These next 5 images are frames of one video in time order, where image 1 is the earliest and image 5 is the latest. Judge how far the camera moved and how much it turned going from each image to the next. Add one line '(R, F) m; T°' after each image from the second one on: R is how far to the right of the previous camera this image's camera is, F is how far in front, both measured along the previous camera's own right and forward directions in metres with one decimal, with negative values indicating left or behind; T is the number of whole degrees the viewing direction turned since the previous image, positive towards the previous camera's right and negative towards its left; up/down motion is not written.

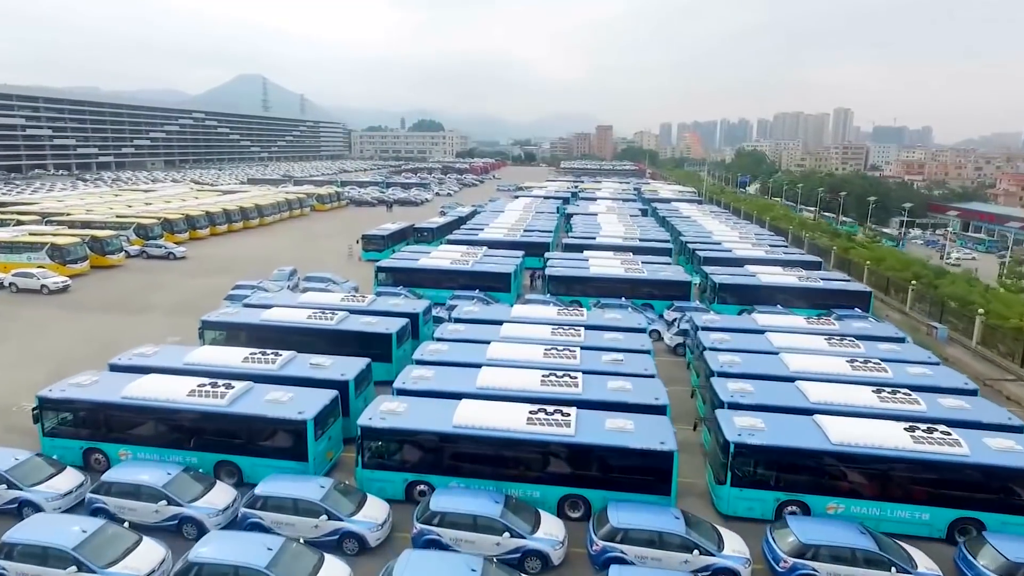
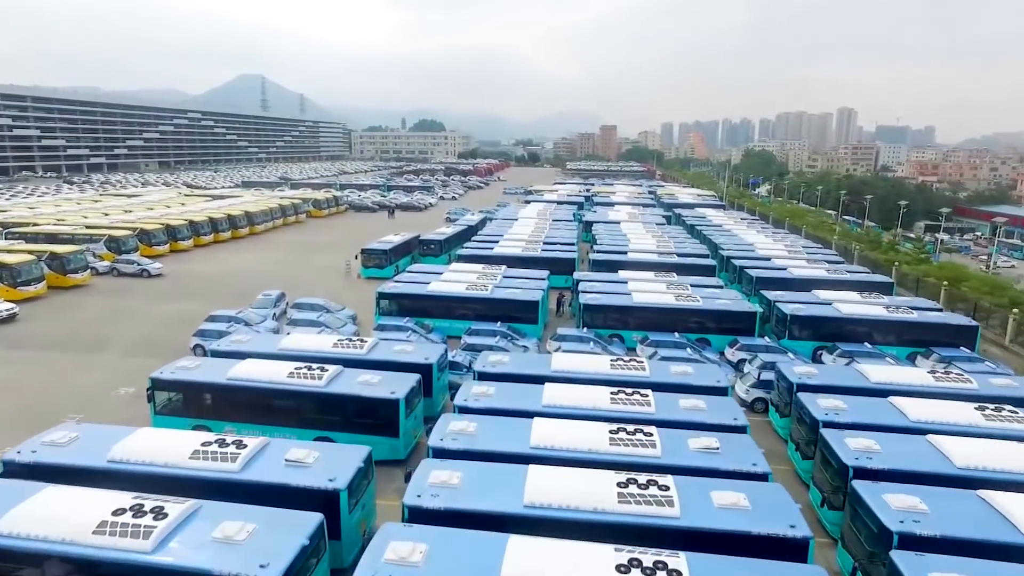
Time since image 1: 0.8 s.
(-0.9, +3.9) m; 0°
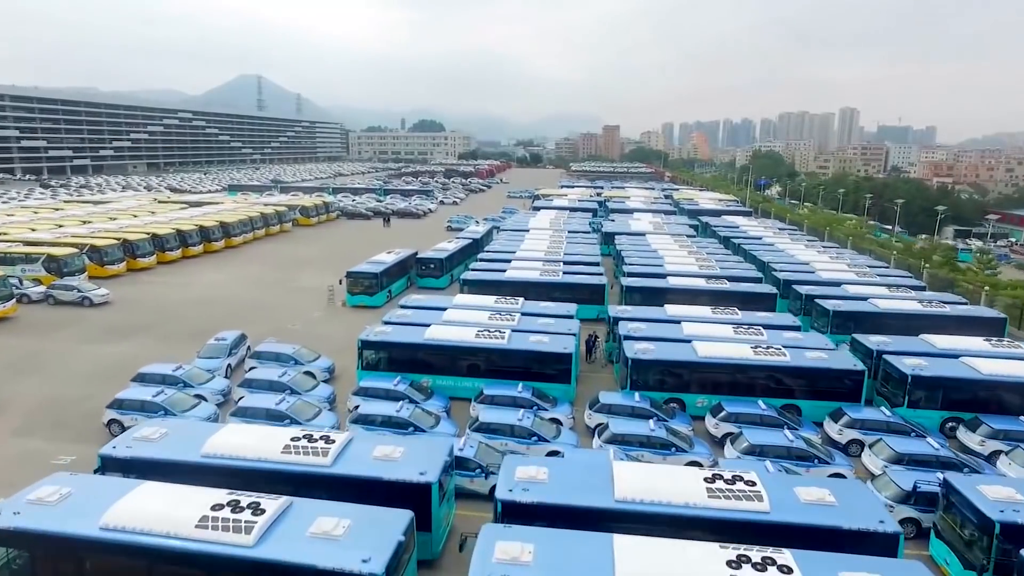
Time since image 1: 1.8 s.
(-0.6, +4.9) m; 0°
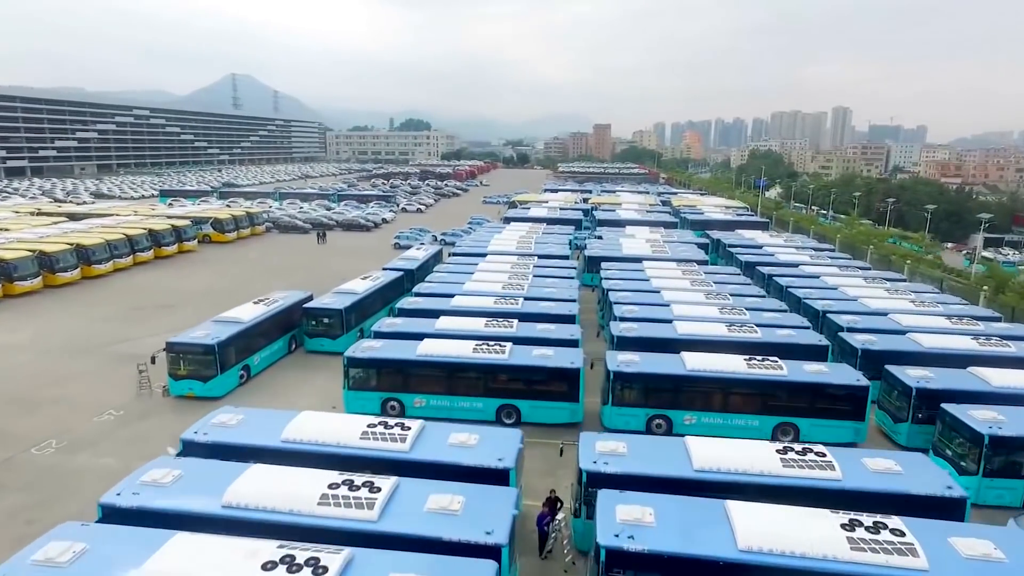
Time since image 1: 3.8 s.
(+1.9, +9.3) m; +1°
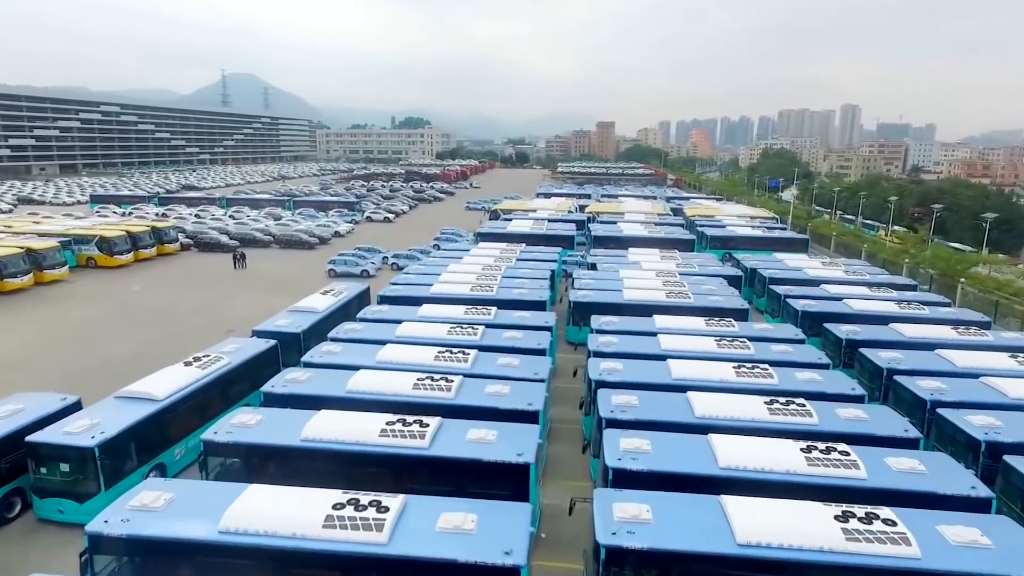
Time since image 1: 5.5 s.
(+1.8, +8.9) m; 0°
